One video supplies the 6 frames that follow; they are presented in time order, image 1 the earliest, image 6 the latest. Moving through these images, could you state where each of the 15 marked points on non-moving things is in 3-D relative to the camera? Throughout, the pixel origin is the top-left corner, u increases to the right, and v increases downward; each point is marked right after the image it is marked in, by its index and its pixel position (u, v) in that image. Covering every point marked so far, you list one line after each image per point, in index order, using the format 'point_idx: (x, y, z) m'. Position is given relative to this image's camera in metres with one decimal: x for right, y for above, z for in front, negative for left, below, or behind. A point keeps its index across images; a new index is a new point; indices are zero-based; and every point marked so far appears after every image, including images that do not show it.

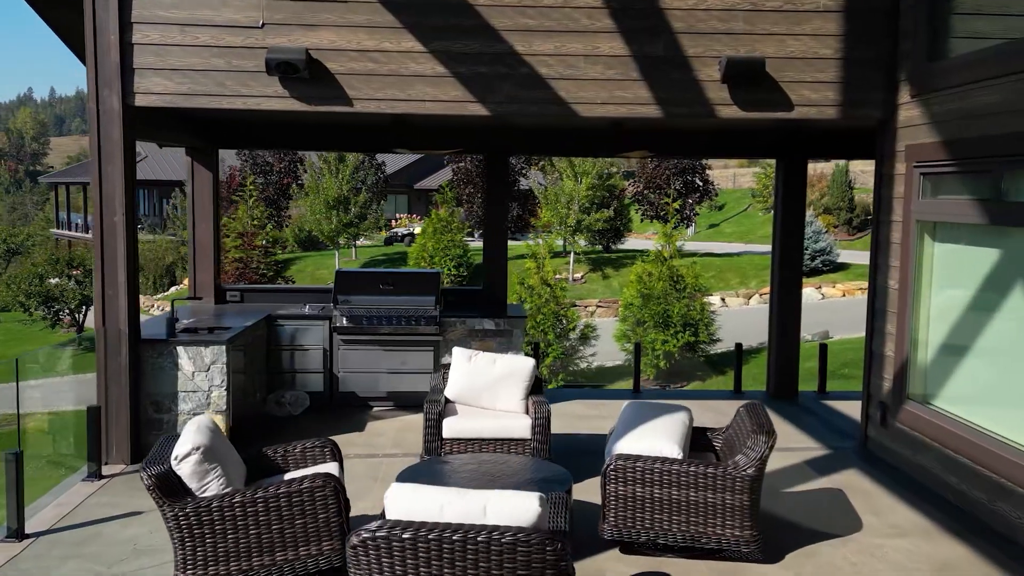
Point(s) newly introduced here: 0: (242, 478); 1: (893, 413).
0: (-0.9, -0.6, +3.0) m
1: (+1.8, -0.6, +4.3) m
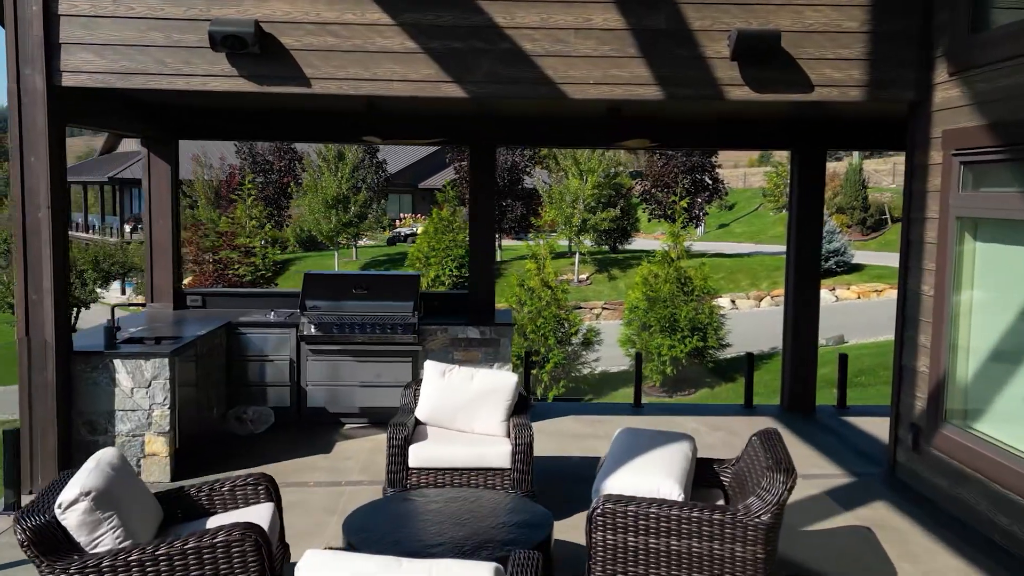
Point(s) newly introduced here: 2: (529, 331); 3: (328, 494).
0: (-1.0, -0.6, +2.5) m
1: (+1.7, -0.6, +3.7) m
2: (+0.2, -0.5, +10.3) m
3: (-0.8, -0.8, +3.7) m
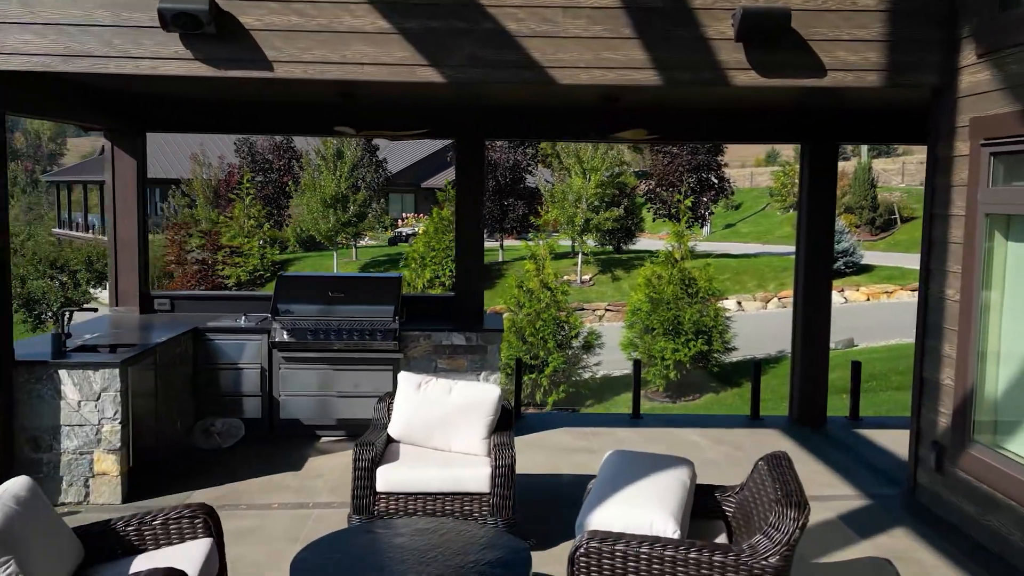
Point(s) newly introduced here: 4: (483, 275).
0: (-1.1, -0.7, +2.1) m
1: (+1.6, -0.6, +3.4) m
2: (+0.2, -0.5, +9.9) m
3: (-0.8, -0.9, +3.4) m
4: (-0.2, +0.1, +4.8) m
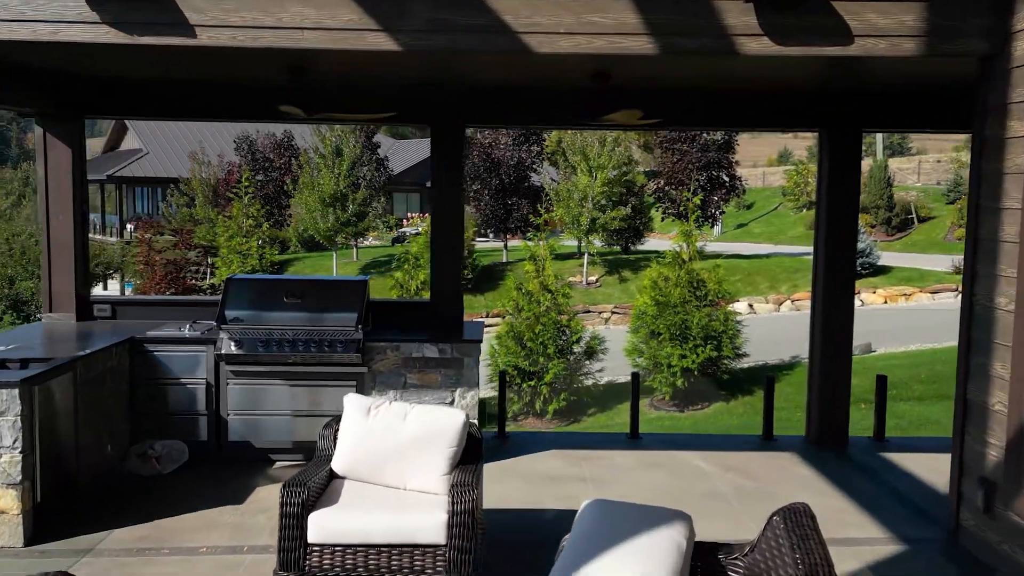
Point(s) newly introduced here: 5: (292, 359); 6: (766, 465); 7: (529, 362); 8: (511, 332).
0: (-1.2, -0.7, +1.6) m
1: (+1.5, -0.6, +2.8) m
2: (+0.2, -0.5, +9.4) m
3: (-0.9, -0.9, +2.9) m
4: (-0.2, 0.0, +4.3) m
5: (-0.9, -0.3, +3.9) m
6: (+1.2, -0.8, +4.2) m
7: (+0.2, -0.8, +9.5) m
8: (0.0, -0.4, +9.4) m
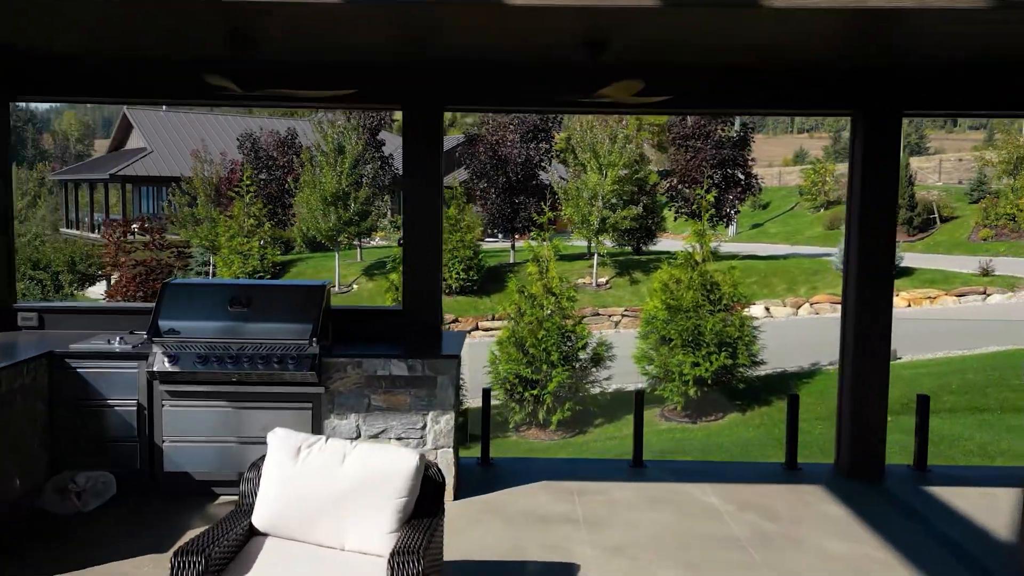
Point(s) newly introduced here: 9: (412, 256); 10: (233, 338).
0: (-1.3, -0.7, +1.1) m
1: (+1.4, -0.7, +2.2) m
2: (+0.2, -0.6, +8.8) m
3: (-1.0, -0.9, +2.3) m
4: (-0.3, 0.0, +3.8) m
5: (-1.0, -0.3, +3.4) m
6: (+1.1, -0.8, +3.6) m
7: (+0.2, -0.8, +8.9) m
8: (0.0, -0.5, +8.9) m
9: (-0.4, +0.1, +3.7) m
10: (-1.0, -0.2, +3.4) m
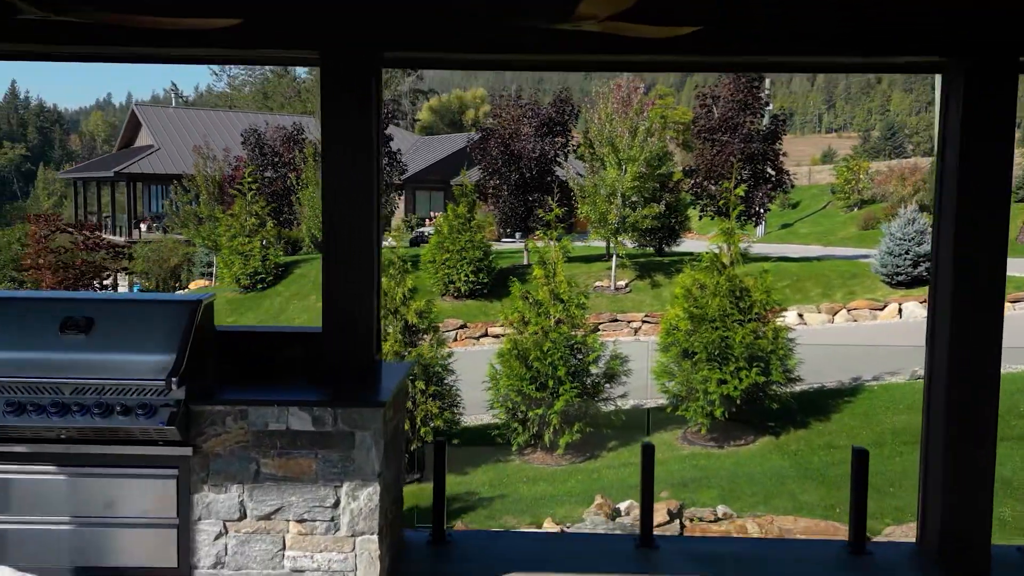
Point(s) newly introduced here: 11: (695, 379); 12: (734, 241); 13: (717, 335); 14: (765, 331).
0: (-1.5, -0.7, +0.1) m
1: (+1.3, -0.7, +1.2) m
2: (+0.2, -0.6, +7.8) m
3: (-1.2, -0.9, +1.3) m
4: (-0.4, 0.0, +2.7) m
5: (-1.2, -0.4, +2.3) m
6: (+1.0, -0.9, +2.5) m
7: (+0.2, -0.9, +7.9) m
8: (0.0, -0.5, +7.8) m
9: (-0.5, +0.1, +2.7) m
10: (-1.2, -0.2, +2.3) m
11: (+1.5, -0.8, +7.7) m
12: (+1.8, +0.4, +7.4) m
13: (+1.7, -0.4, +7.6) m
14: (+2.1, -0.4, +7.7) m
